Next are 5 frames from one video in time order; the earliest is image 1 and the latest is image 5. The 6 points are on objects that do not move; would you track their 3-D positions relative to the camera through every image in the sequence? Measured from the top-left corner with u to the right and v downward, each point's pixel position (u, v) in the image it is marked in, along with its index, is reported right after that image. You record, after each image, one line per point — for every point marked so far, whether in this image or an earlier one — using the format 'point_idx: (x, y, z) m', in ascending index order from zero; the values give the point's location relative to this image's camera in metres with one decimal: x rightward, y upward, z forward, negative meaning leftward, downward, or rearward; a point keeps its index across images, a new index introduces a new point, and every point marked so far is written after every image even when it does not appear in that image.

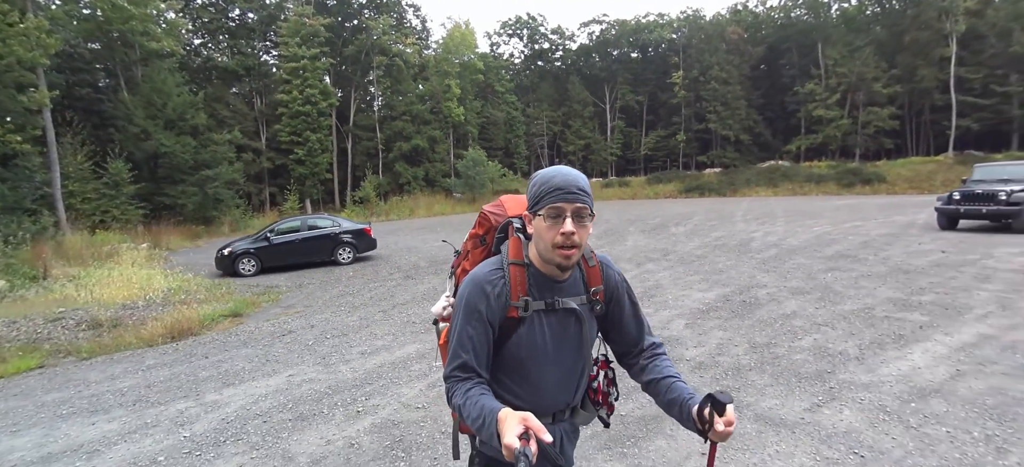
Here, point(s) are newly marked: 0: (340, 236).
0: (-4.4, -0.1, +12.5) m
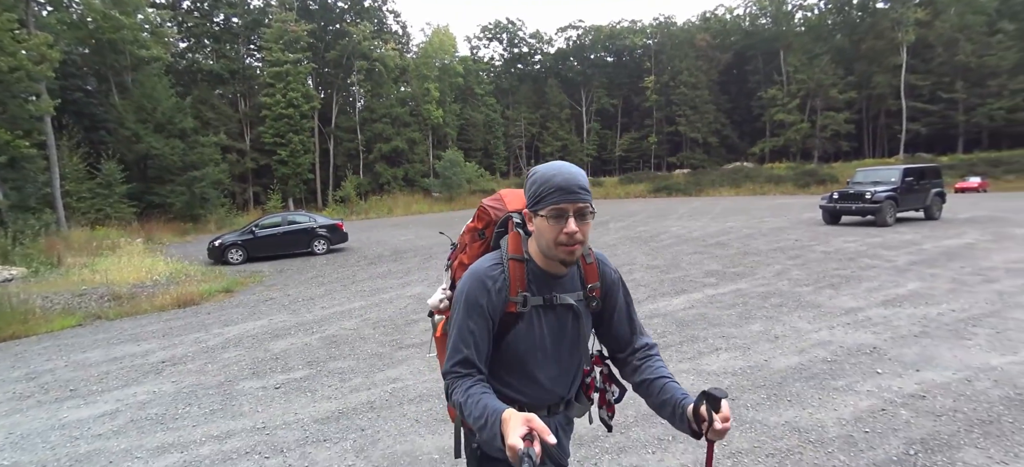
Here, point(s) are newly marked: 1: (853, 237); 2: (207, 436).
0: (-5.9, +0.1, +14.7) m
1: (+8.7, -0.1, +12.6) m
2: (-2.2, -1.5, +3.6) m
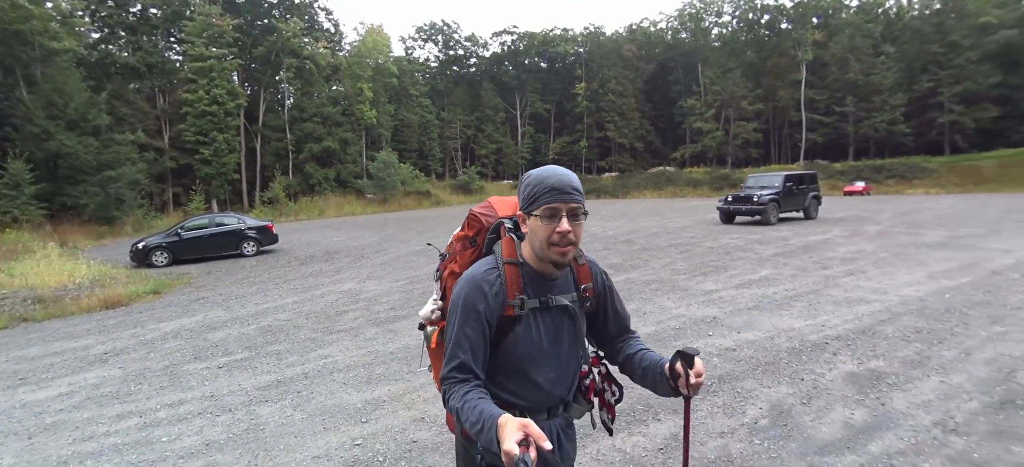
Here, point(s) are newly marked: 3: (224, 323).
0: (-8.1, +0.1, +14.8) m
1: (+6.7, 0.0, +14.6) m
2: (-3.0, -1.5, +4.3) m
3: (-4.1, -1.3, +7.0) m
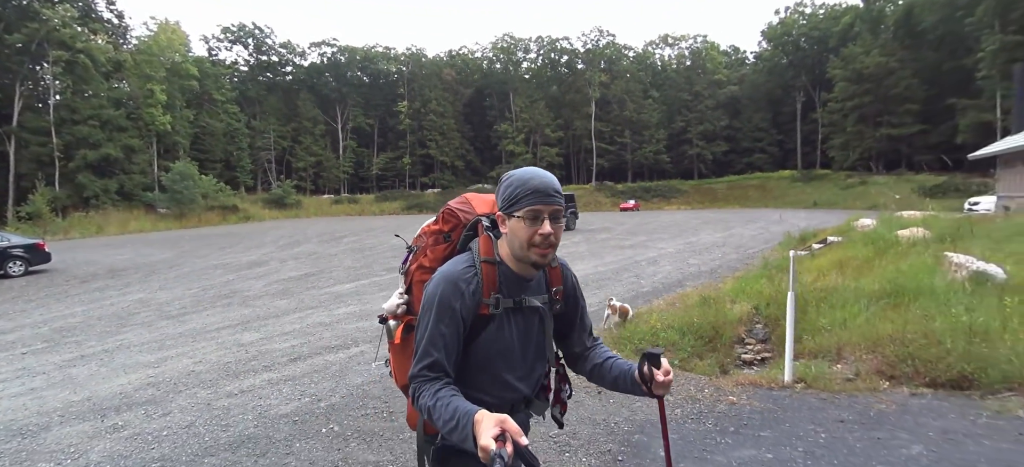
0: (-14.3, -0.5, +13.8) m
1: (-0.3, -0.3, +18.5) m
2: (-6.1, -1.6, +5.5) m
3: (-8.0, -1.5, +7.7) m
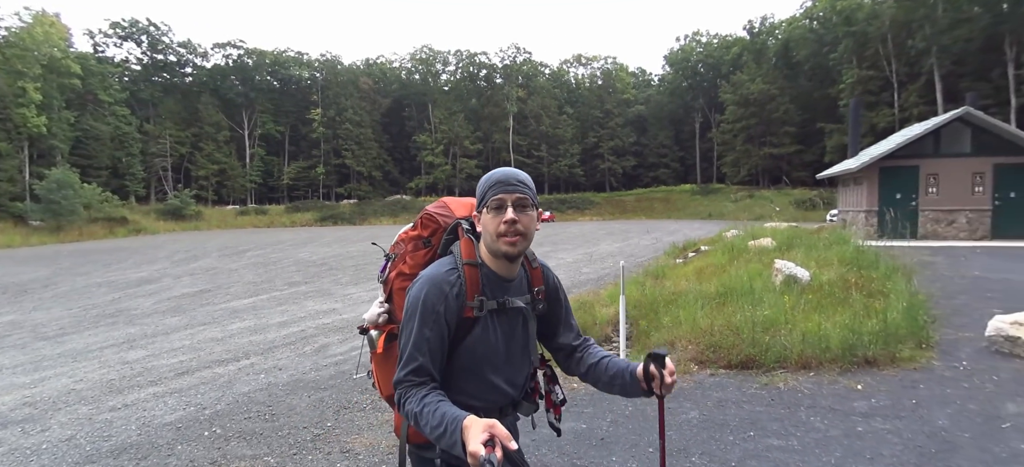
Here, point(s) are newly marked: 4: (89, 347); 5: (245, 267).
0: (-16.9, -1.0, +12.1) m
1: (-3.9, -0.8, +18.9) m
2: (-7.5, -1.9, +5.2) m
3: (-9.8, -1.8, +7.1) m
4: (-6.4, -1.7, +7.3) m
5: (-9.3, -1.1, +17.1) m
